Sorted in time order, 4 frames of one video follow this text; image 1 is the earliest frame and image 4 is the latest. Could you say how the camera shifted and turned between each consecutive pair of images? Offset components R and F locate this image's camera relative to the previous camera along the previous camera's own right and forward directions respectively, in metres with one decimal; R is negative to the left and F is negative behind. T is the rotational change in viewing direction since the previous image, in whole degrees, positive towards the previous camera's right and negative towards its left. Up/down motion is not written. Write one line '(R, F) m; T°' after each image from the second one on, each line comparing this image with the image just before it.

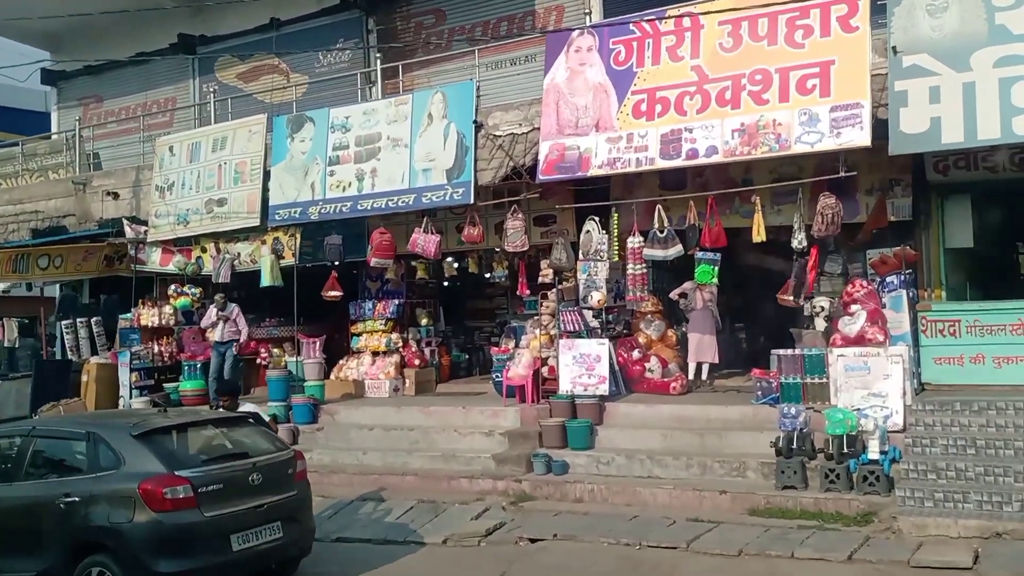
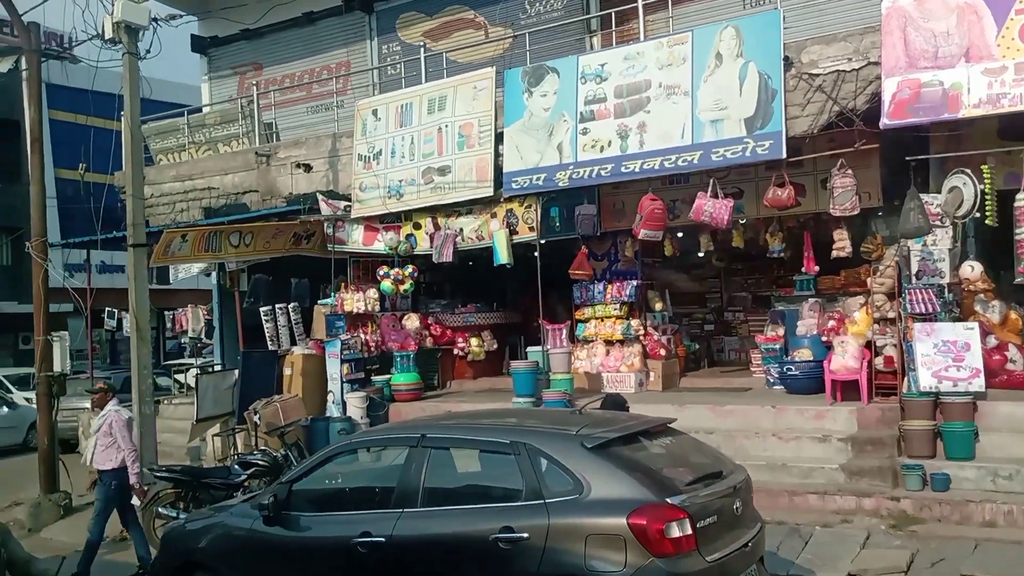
(-2.9, +1.7) m; -3°
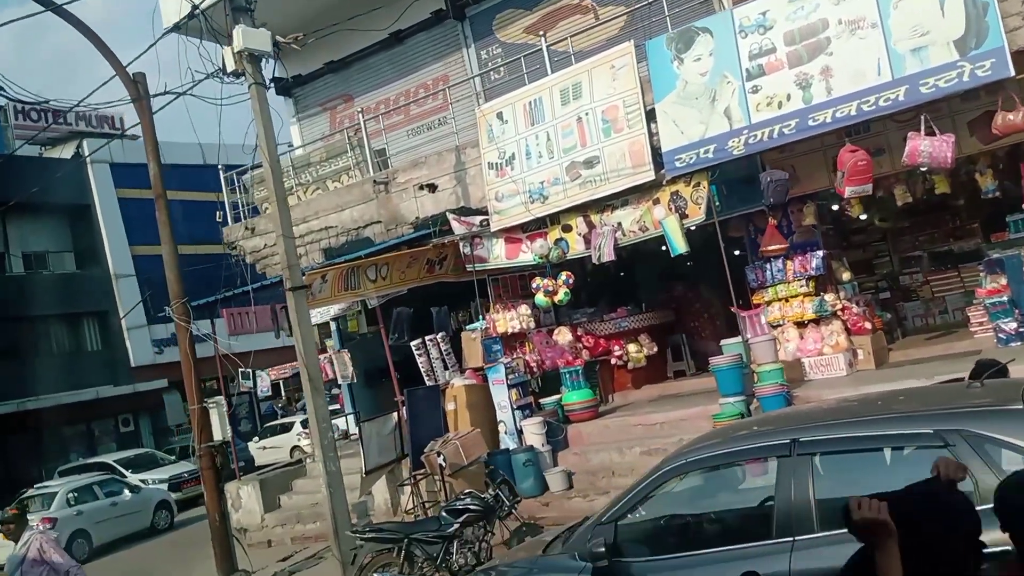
(-1.5, +1.0) m; -3°
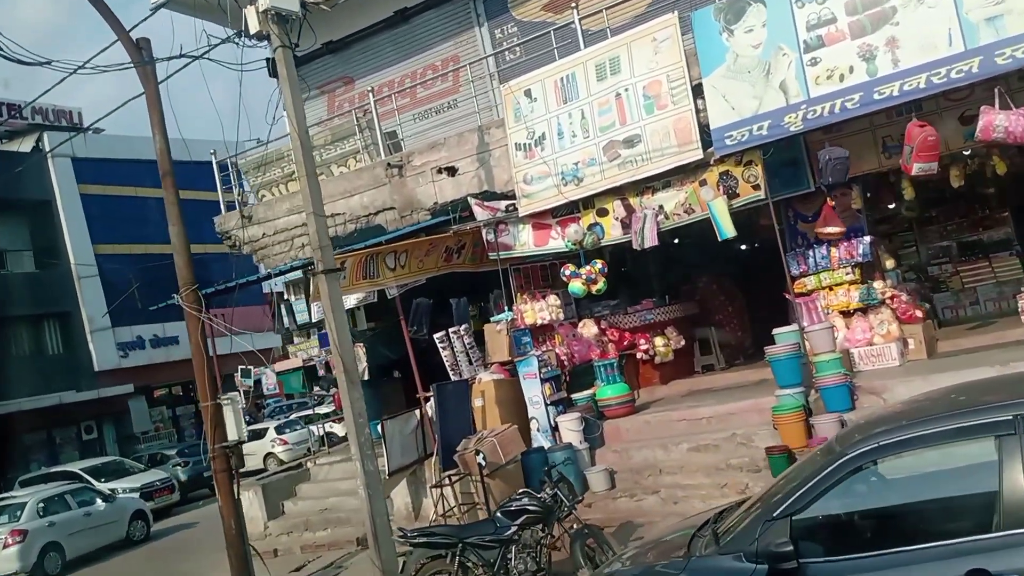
(-0.9, +0.7) m; +3°
